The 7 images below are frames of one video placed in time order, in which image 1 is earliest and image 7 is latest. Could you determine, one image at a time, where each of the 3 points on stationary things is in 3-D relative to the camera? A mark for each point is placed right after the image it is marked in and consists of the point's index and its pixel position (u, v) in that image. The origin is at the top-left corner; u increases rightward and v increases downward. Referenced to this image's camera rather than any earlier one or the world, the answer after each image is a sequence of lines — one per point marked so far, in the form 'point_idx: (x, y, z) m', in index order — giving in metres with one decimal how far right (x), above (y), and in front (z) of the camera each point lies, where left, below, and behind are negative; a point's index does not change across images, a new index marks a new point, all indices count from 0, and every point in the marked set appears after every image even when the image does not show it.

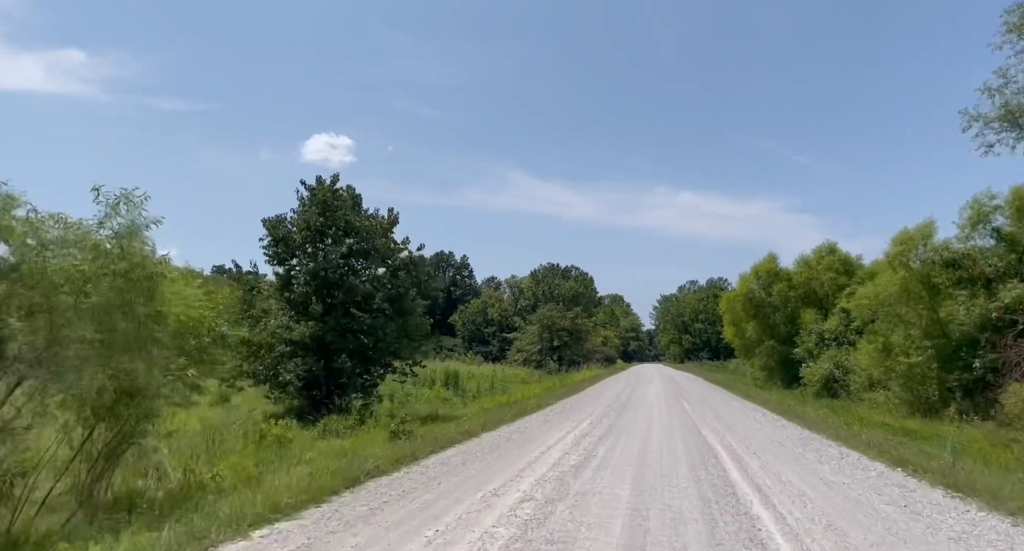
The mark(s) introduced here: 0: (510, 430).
0: (-0.1, -3.8, +18.4) m
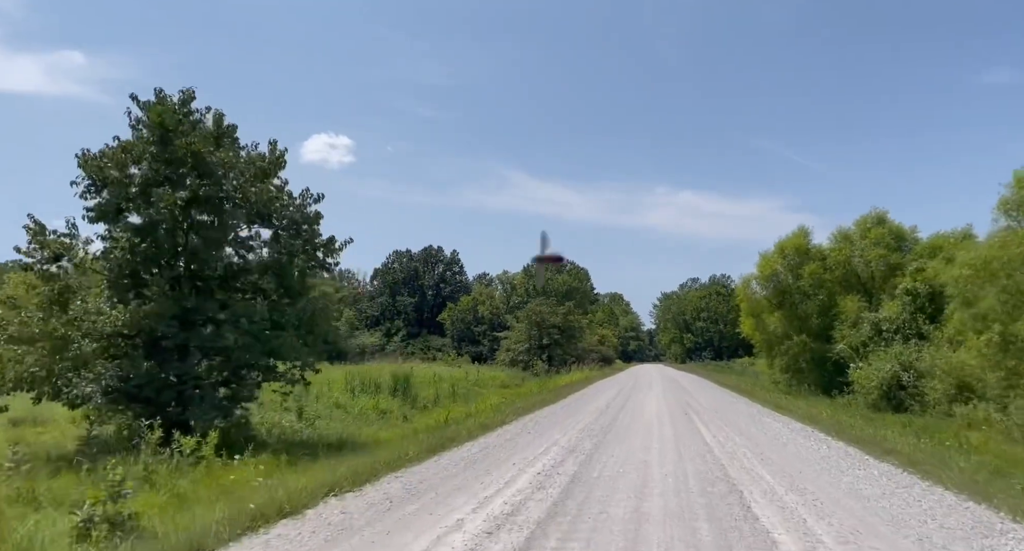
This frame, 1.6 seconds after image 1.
0: (-1.6, -2.8, +10.0) m
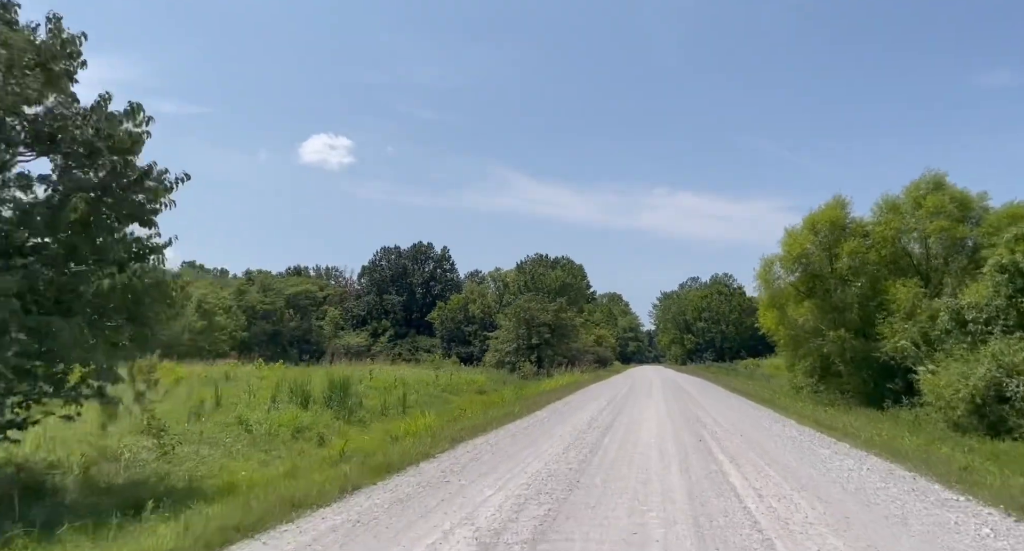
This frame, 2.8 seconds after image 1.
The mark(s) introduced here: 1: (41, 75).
0: (-2.9, -2.1, +3.2) m
1: (-7.4, +3.1, +11.9) m
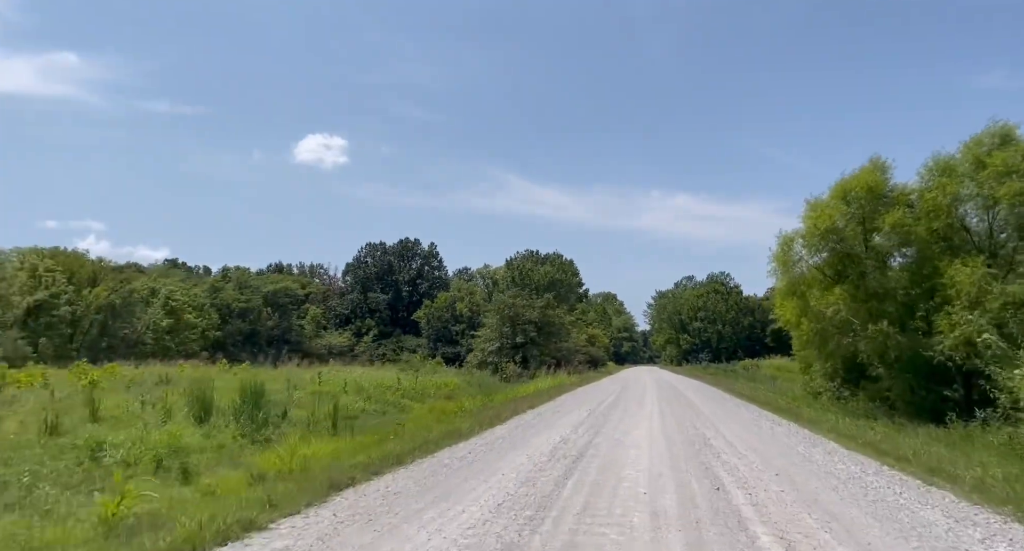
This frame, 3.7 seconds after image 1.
0: (-4.0, -1.4, -2.3) m
1: (-8.5, +3.7, +6.4) m
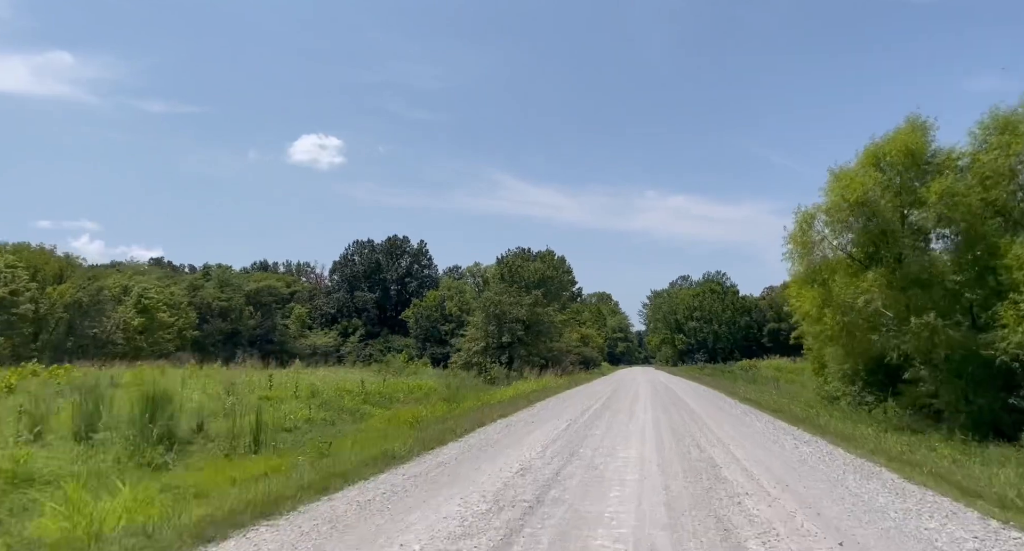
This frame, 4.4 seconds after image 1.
0: (-4.8, -1.0, -6.3) m
1: (-9.4, +4.2, +2.3) m
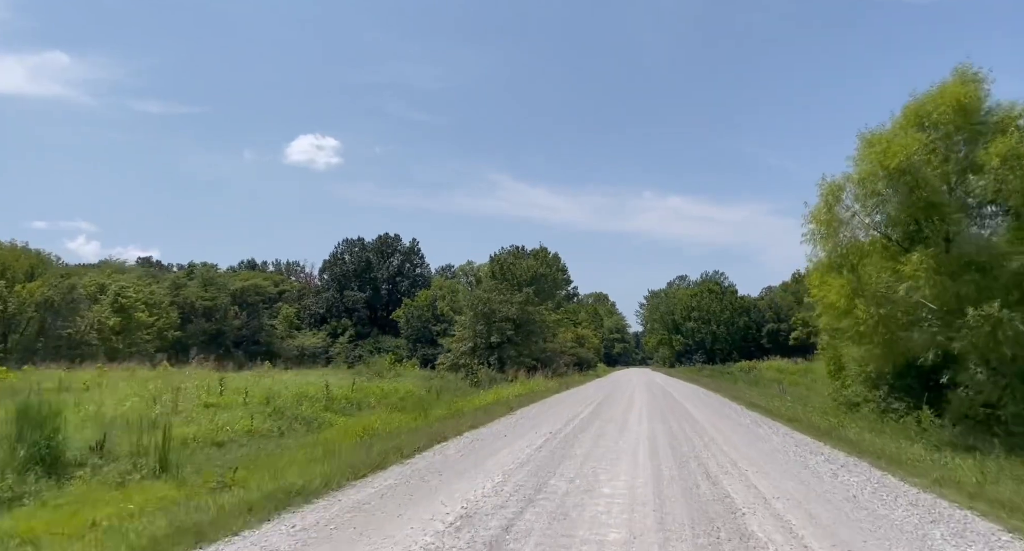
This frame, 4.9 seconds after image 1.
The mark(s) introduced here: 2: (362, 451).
0: (-5.4, -0.6, -9.7) m
1: (-10.0, +4.6, -1.0) m
2: (-3.0, -3.4, +14.5) m
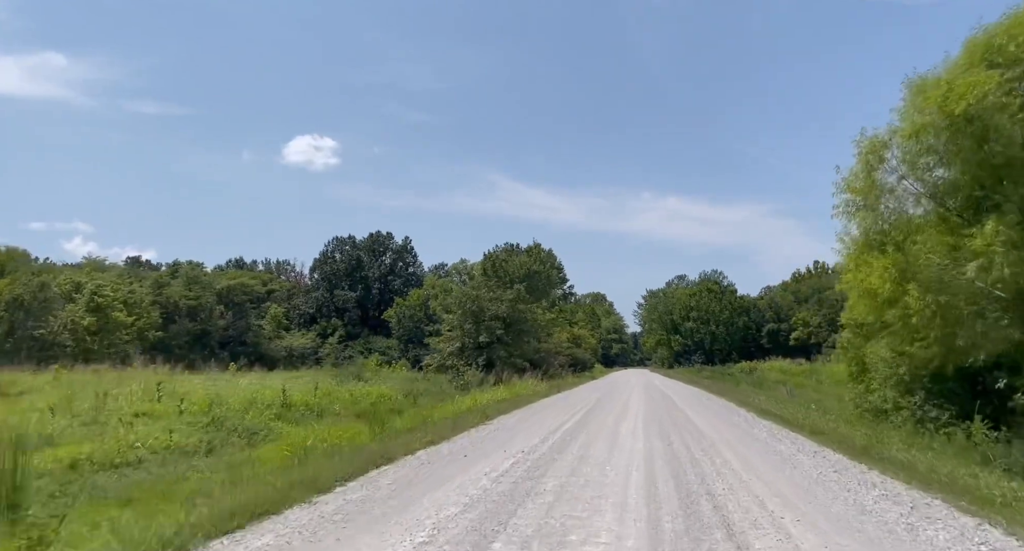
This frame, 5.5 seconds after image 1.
0: (-6.0, -0.2, -13.0) m
1: (-10.6, +4.9, -4.4) m
2: (-3.6, -3.0, +11.2) m
